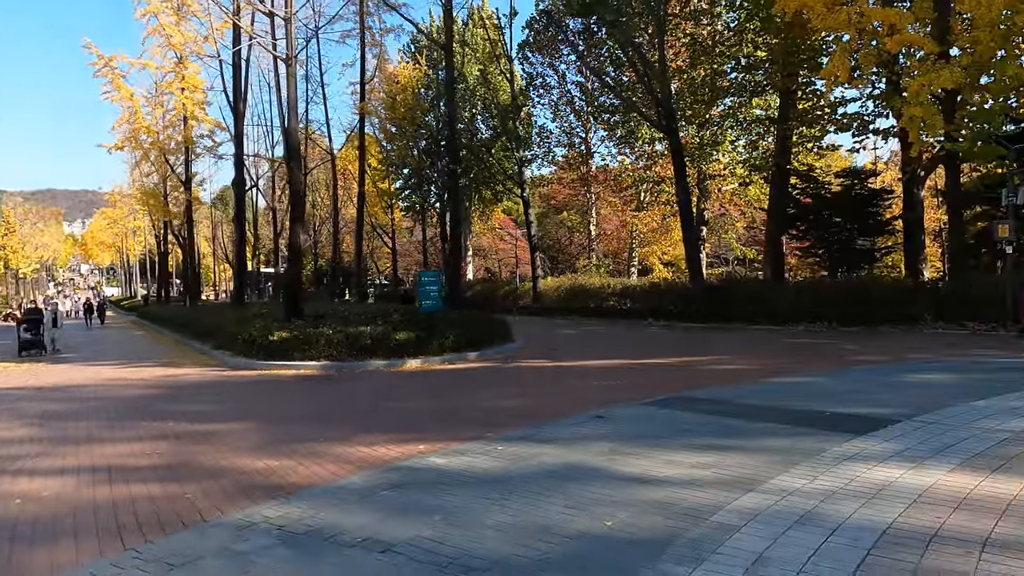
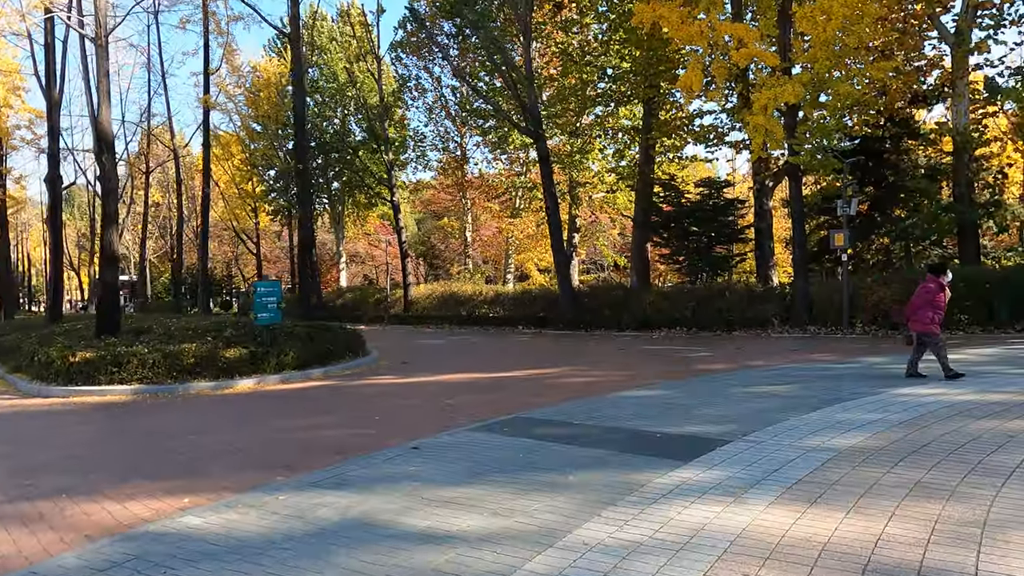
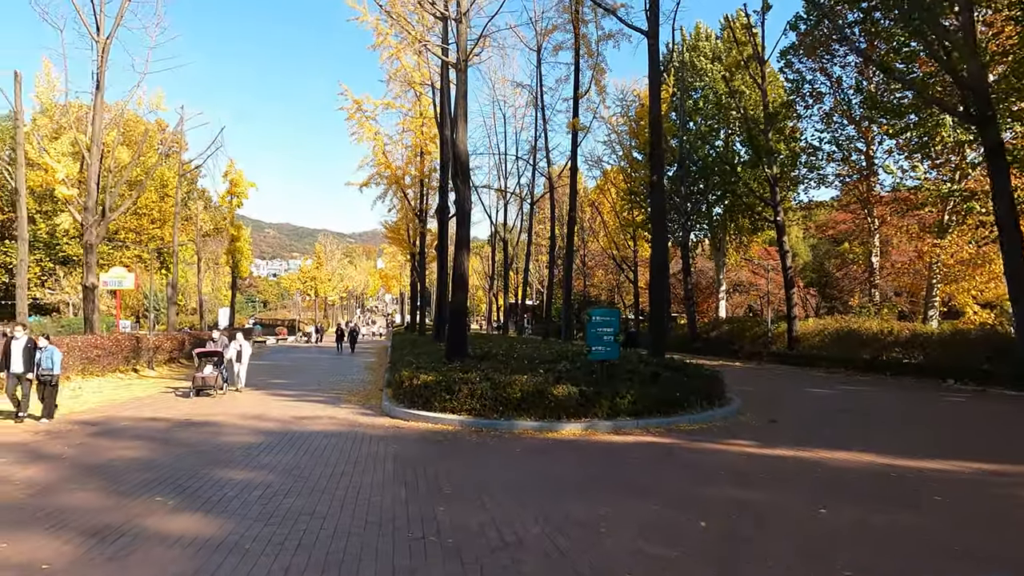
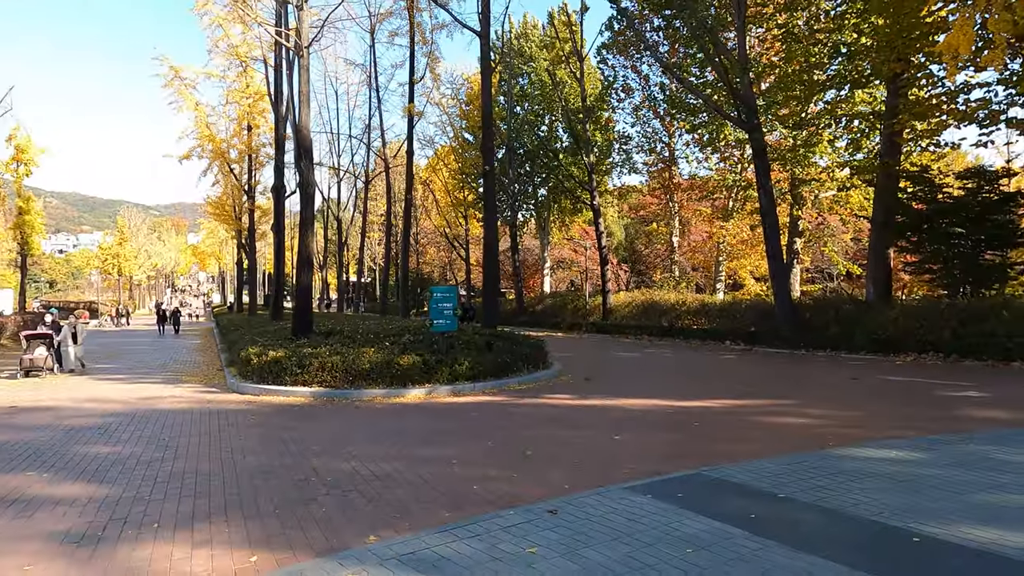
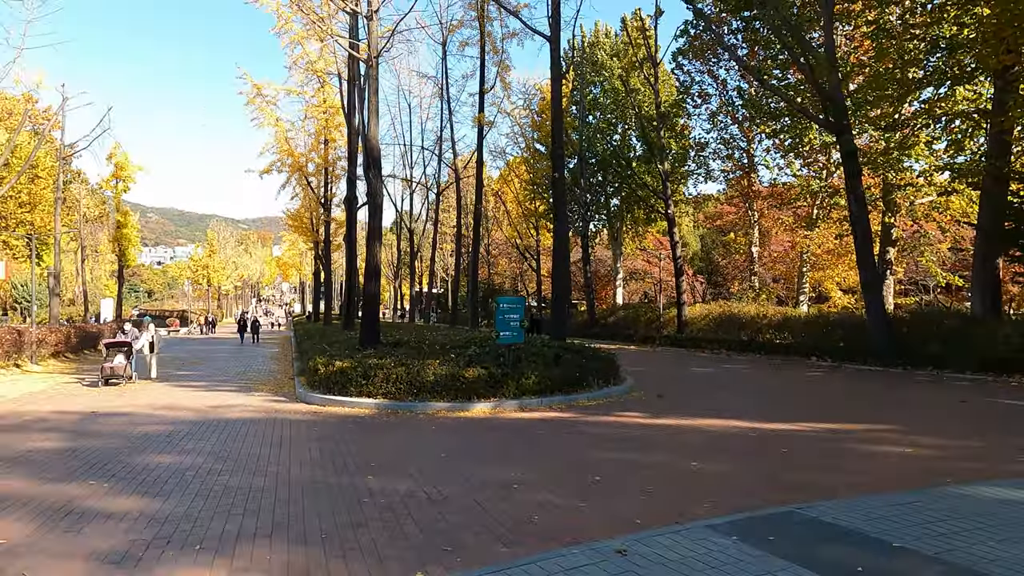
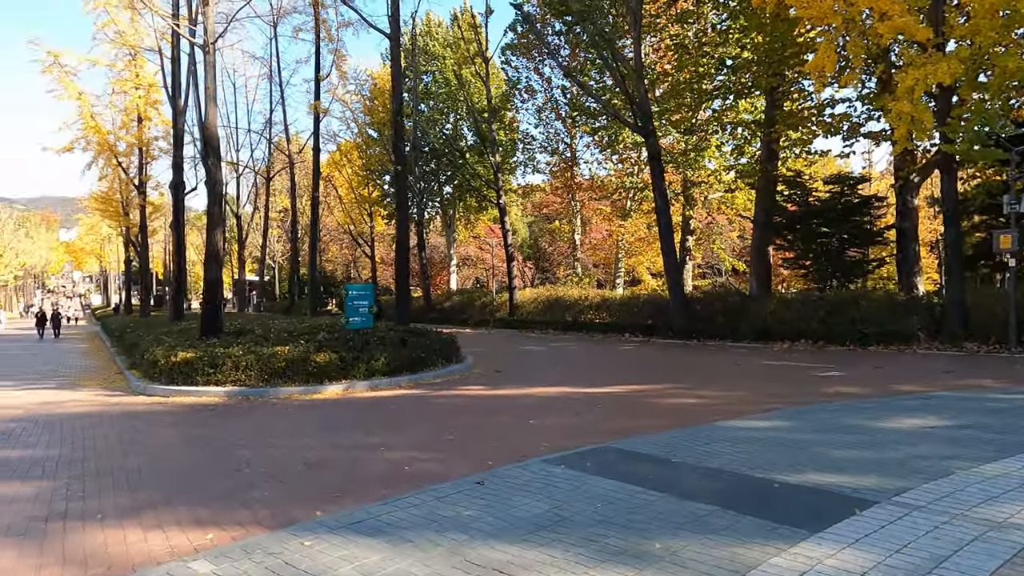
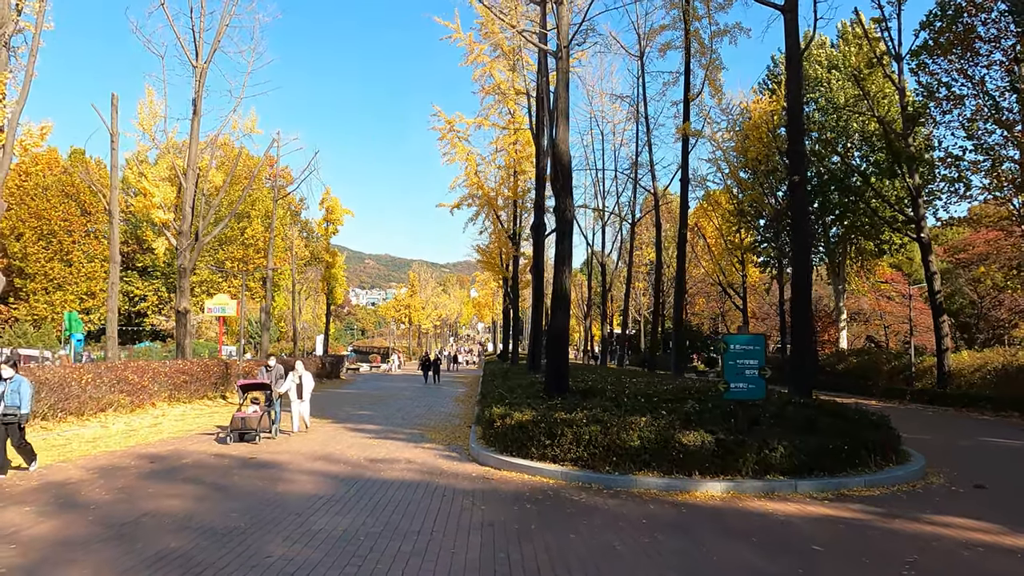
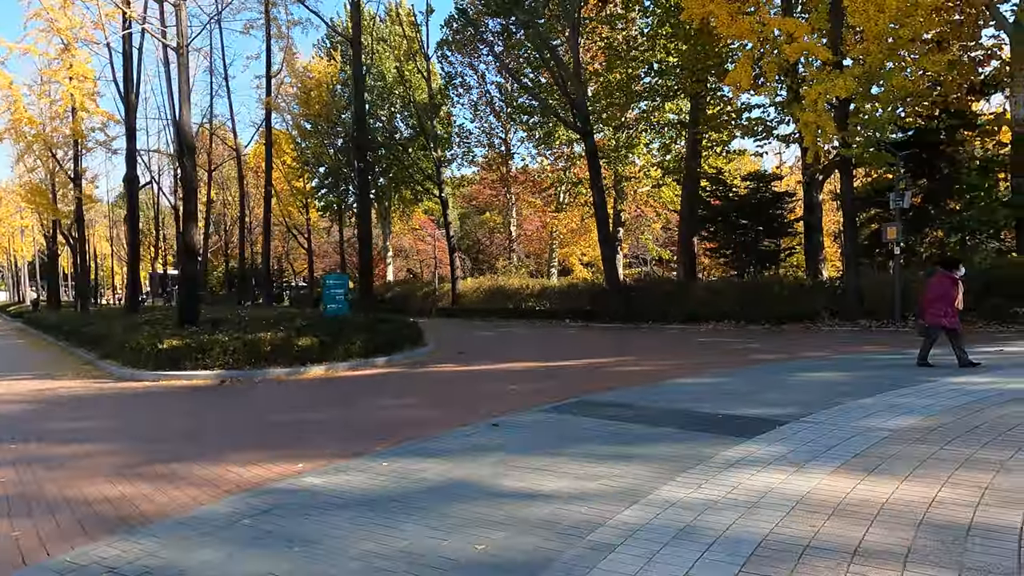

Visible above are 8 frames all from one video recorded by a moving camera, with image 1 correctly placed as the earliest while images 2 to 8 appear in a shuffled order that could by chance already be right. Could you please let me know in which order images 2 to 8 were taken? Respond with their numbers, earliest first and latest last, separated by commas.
8, 2, 6, 4, 5, 3, 7
